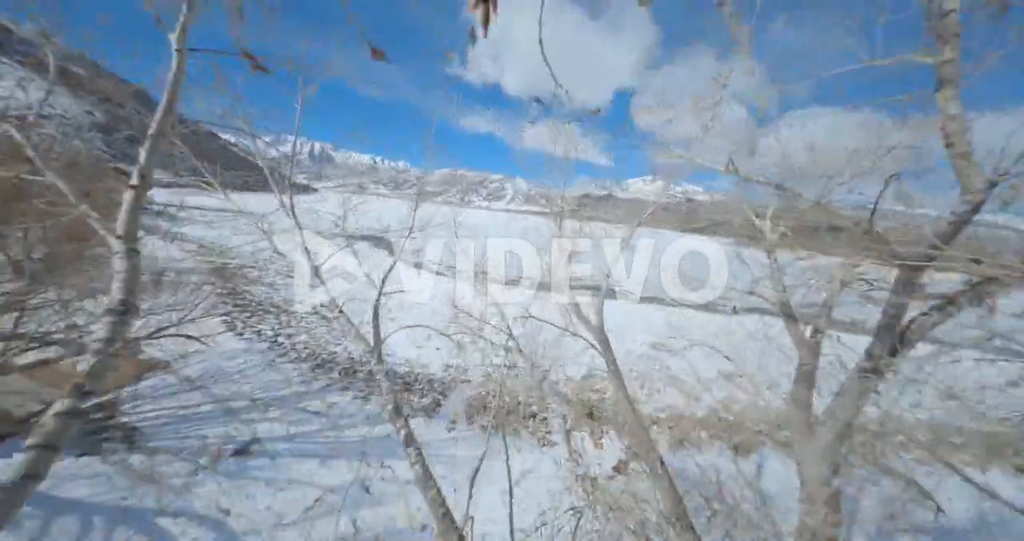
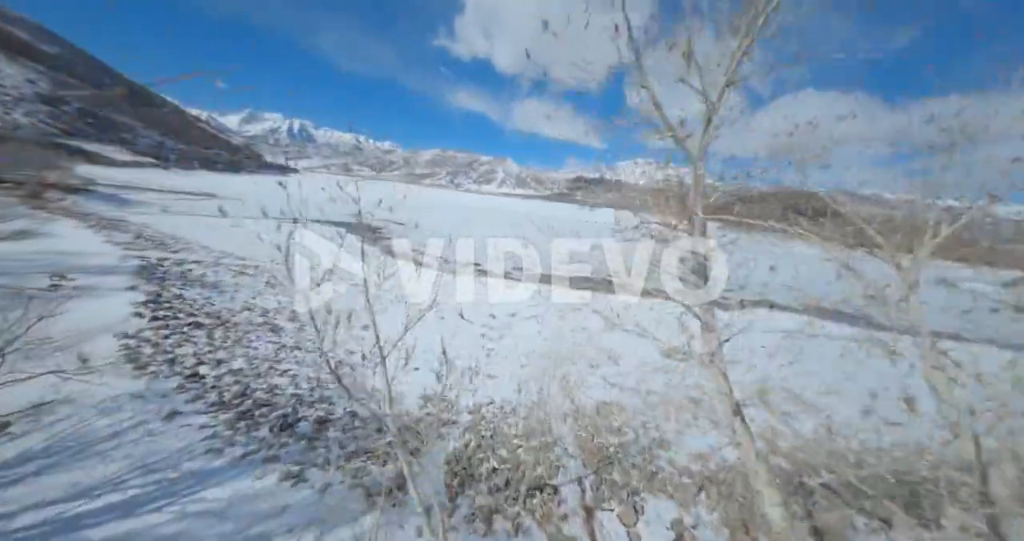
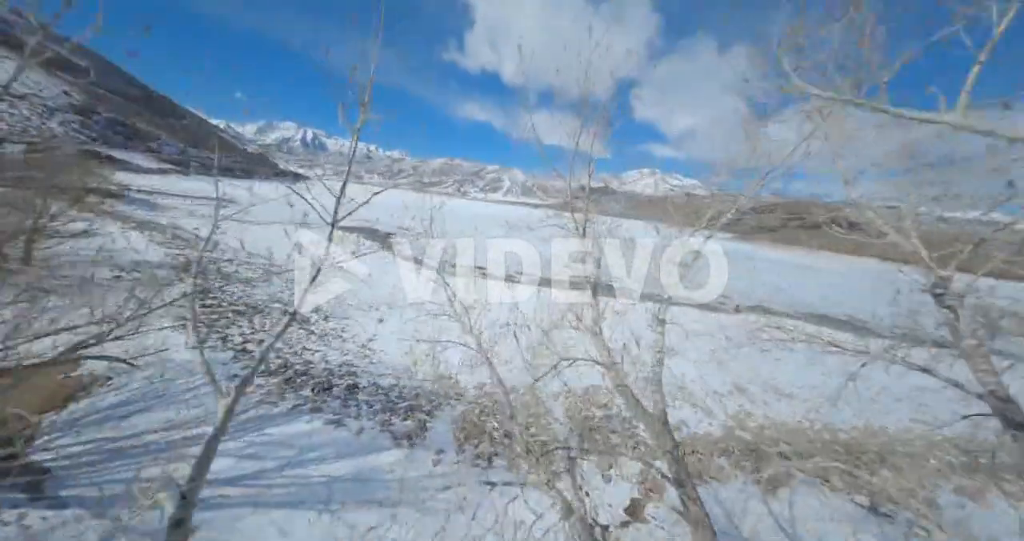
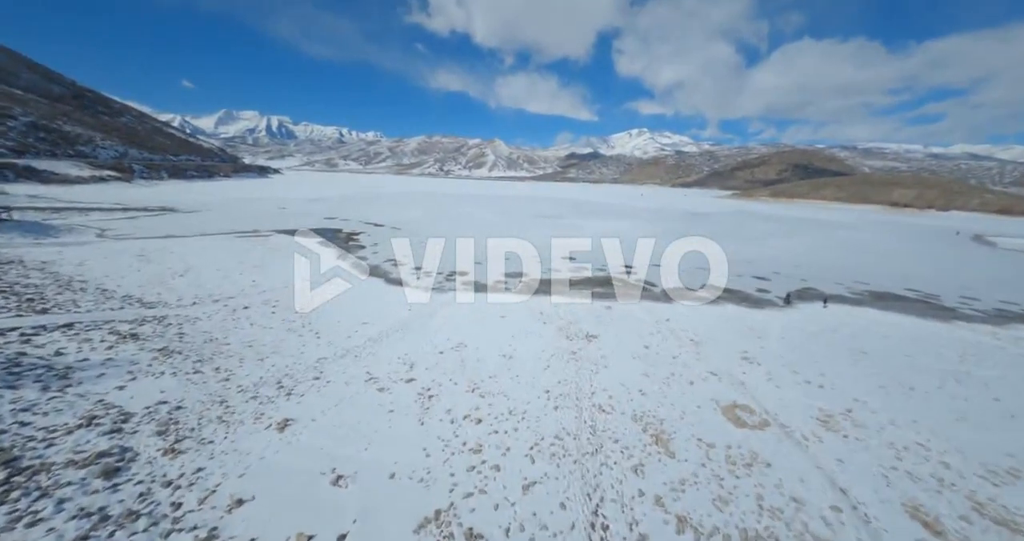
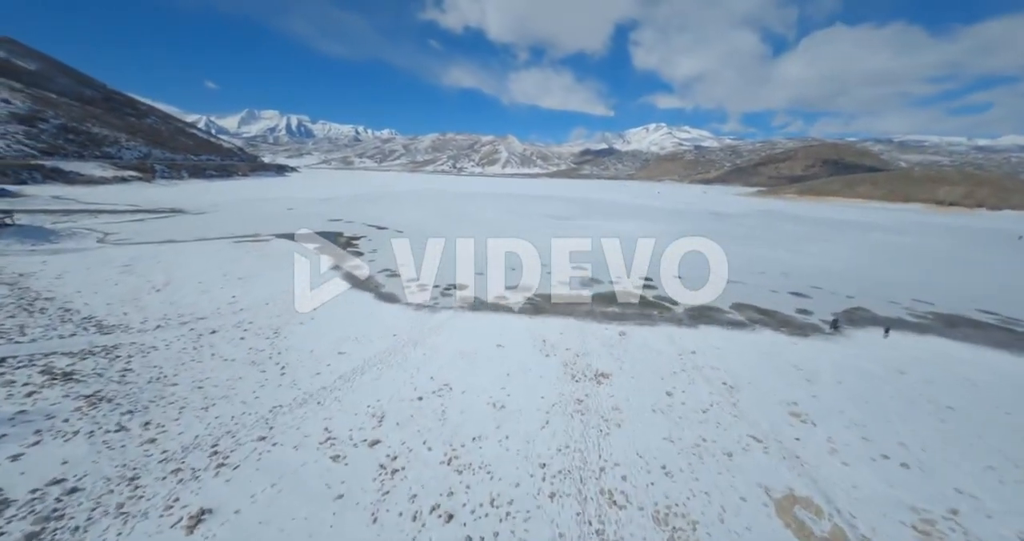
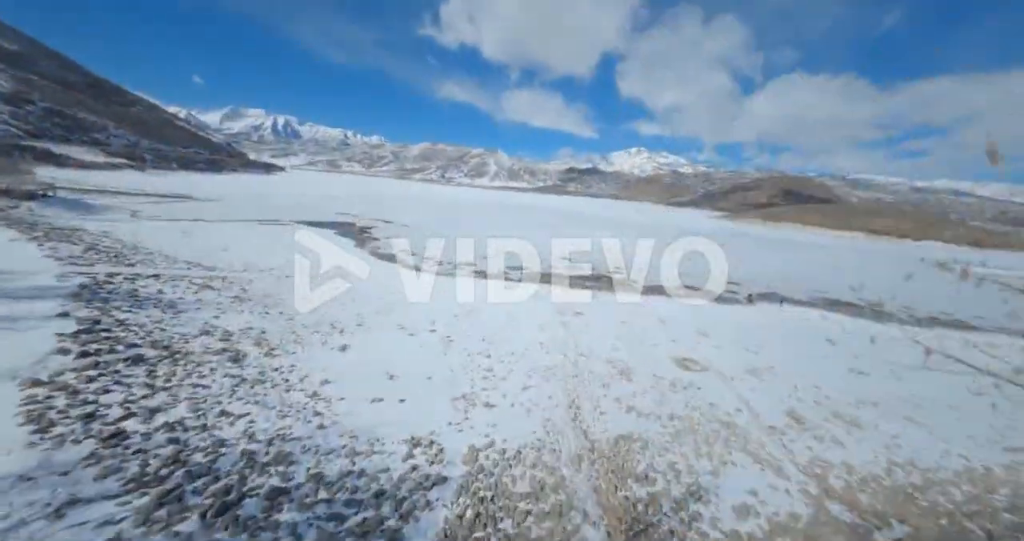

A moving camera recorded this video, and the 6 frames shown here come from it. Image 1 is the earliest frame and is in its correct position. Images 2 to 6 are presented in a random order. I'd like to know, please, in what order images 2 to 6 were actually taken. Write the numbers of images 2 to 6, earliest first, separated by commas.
3, 2, 6, 4, 5
